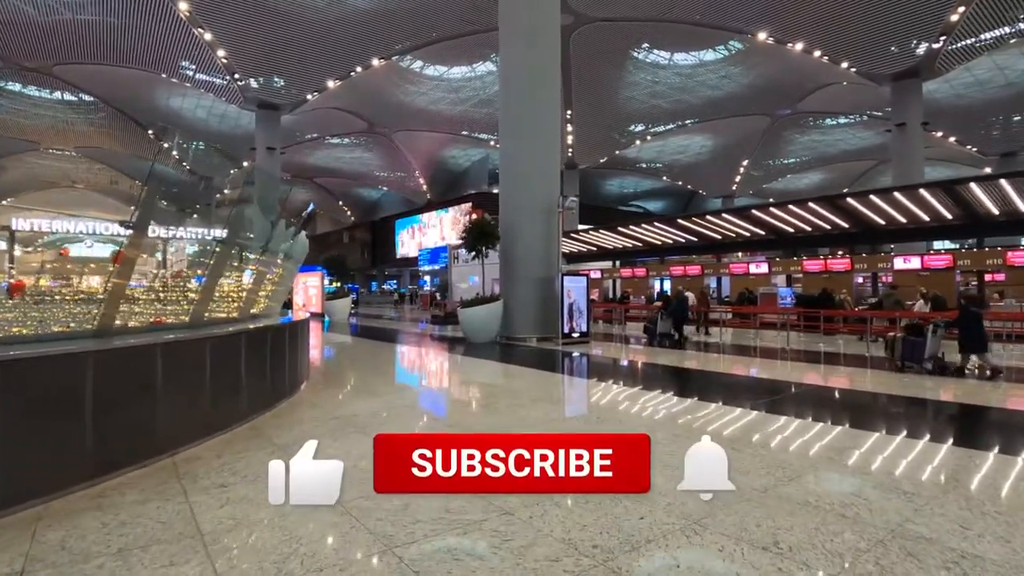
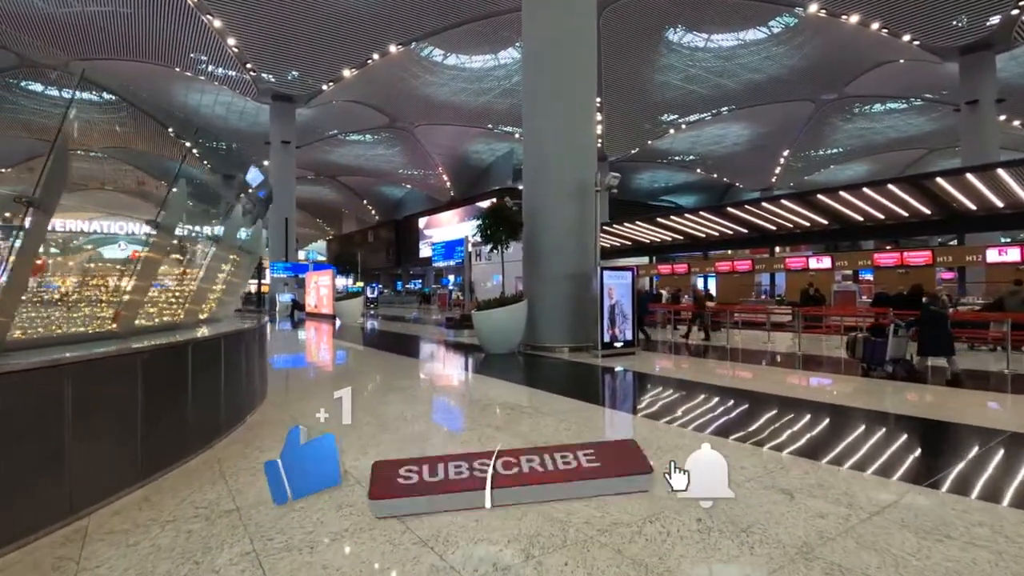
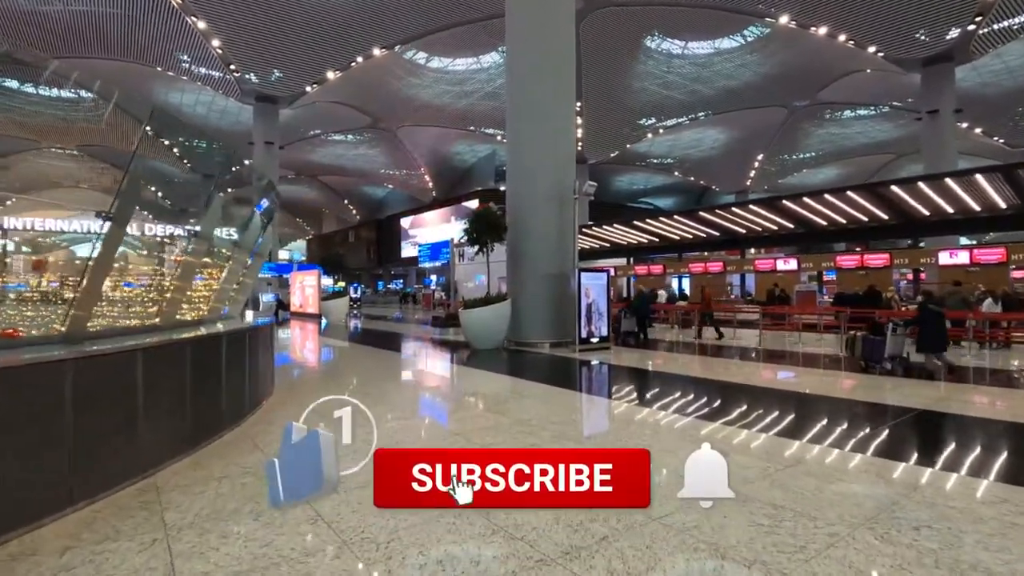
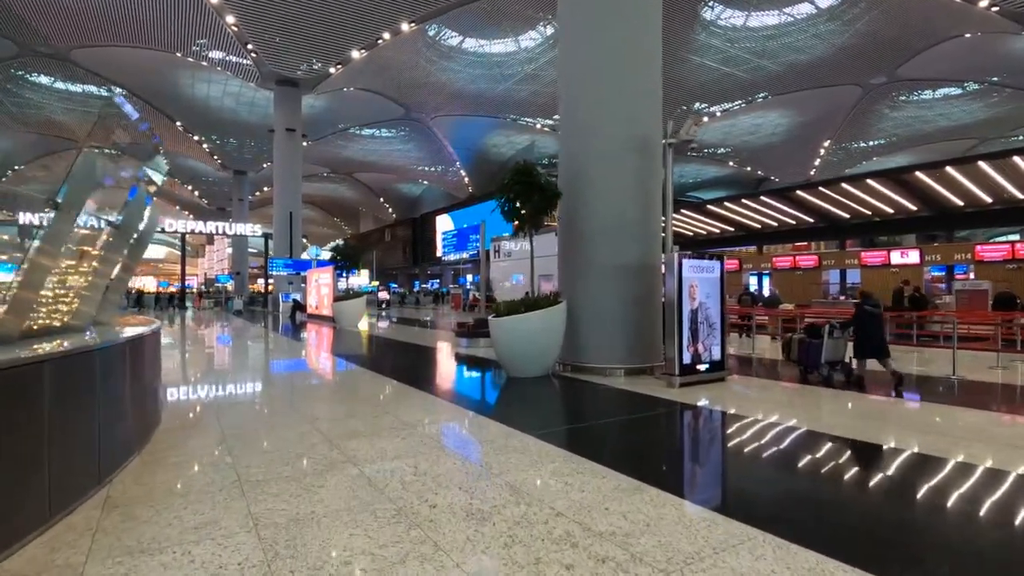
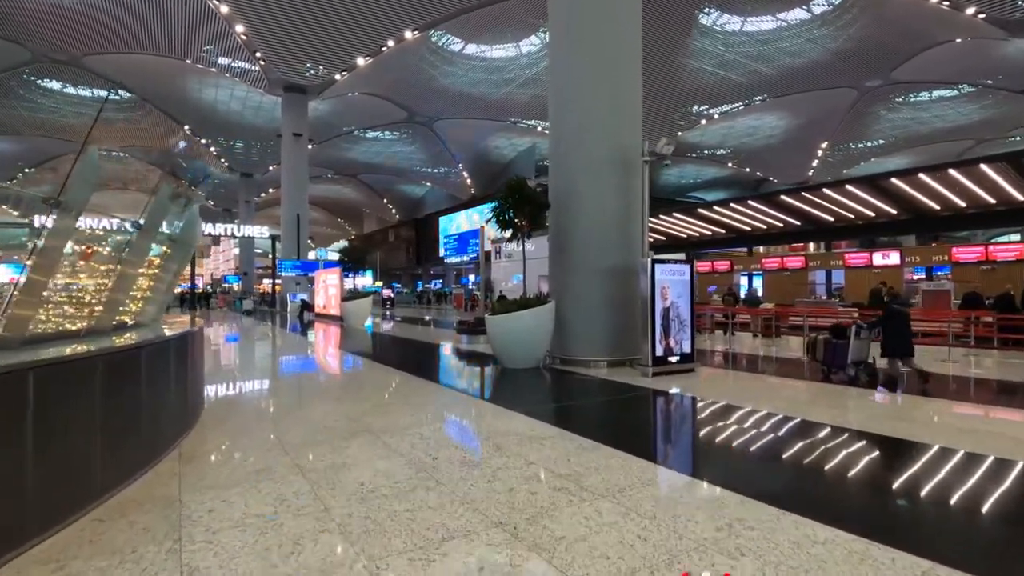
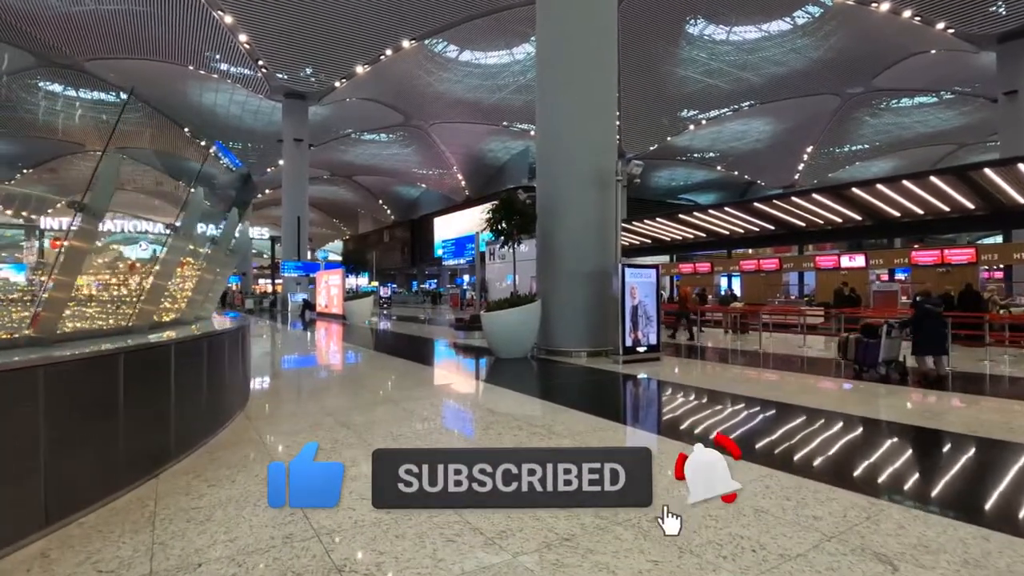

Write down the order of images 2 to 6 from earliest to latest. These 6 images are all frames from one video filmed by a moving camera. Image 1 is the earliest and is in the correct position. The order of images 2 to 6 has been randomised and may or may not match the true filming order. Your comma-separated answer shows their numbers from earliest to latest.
3, 2, 6, 5, 4
